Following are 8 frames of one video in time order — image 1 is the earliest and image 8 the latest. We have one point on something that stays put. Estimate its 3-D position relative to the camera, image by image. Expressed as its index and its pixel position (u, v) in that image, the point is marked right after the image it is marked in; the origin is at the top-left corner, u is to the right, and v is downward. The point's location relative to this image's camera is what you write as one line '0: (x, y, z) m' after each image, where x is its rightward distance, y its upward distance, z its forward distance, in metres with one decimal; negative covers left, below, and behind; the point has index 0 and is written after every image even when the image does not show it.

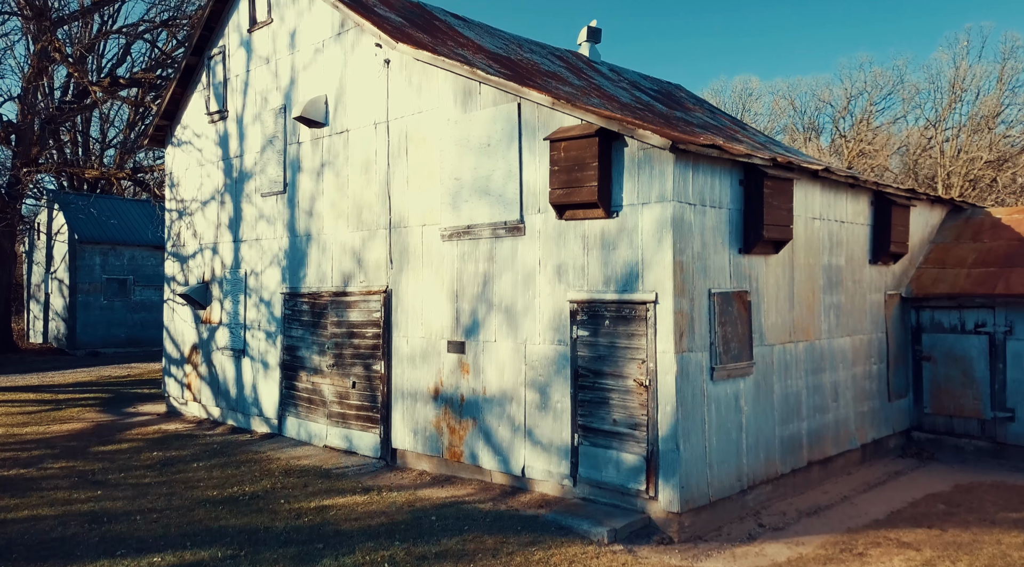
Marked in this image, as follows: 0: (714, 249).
0: (+1.7, +0.3, +7.3) m
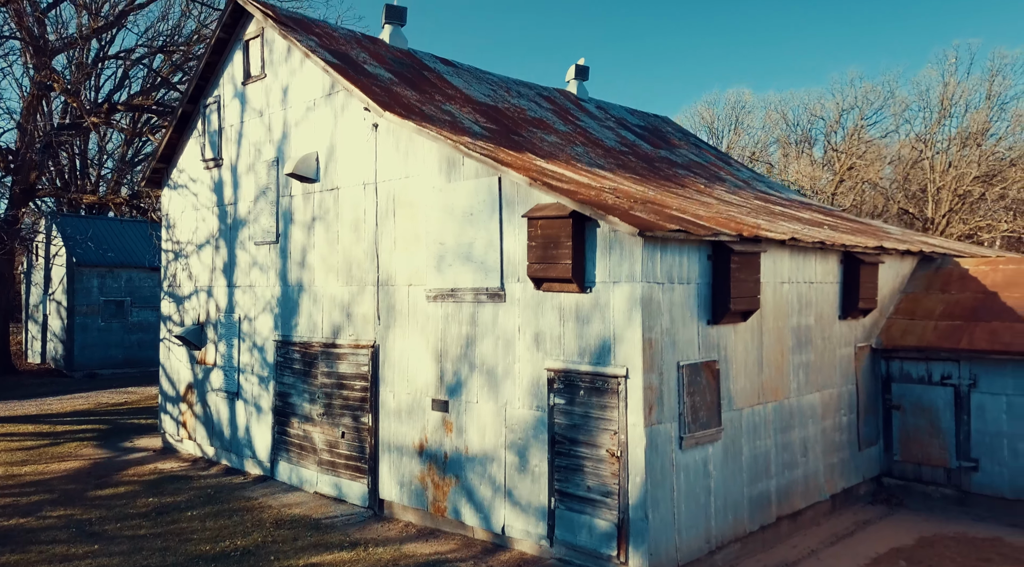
0: (+1.5, -0.3, +7.7) m
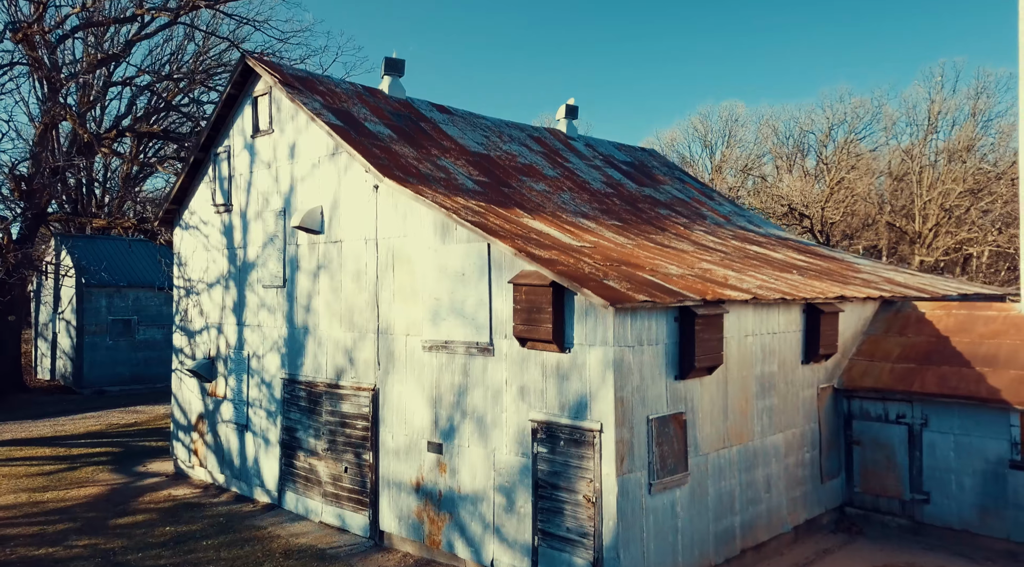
0: (+1.4, -1.0, +8.5) m
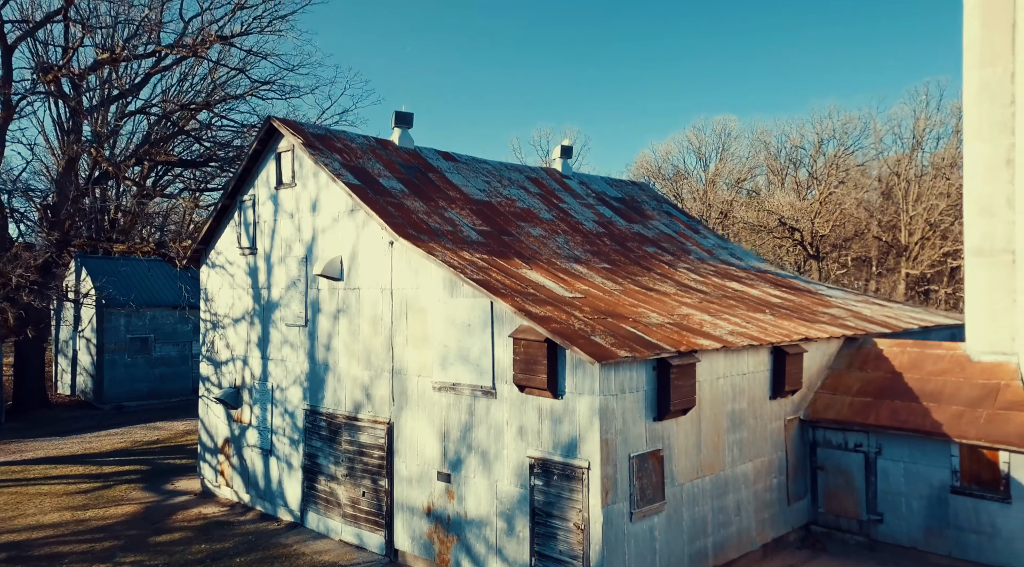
0: (+1.4, -1.6, +9.9) m
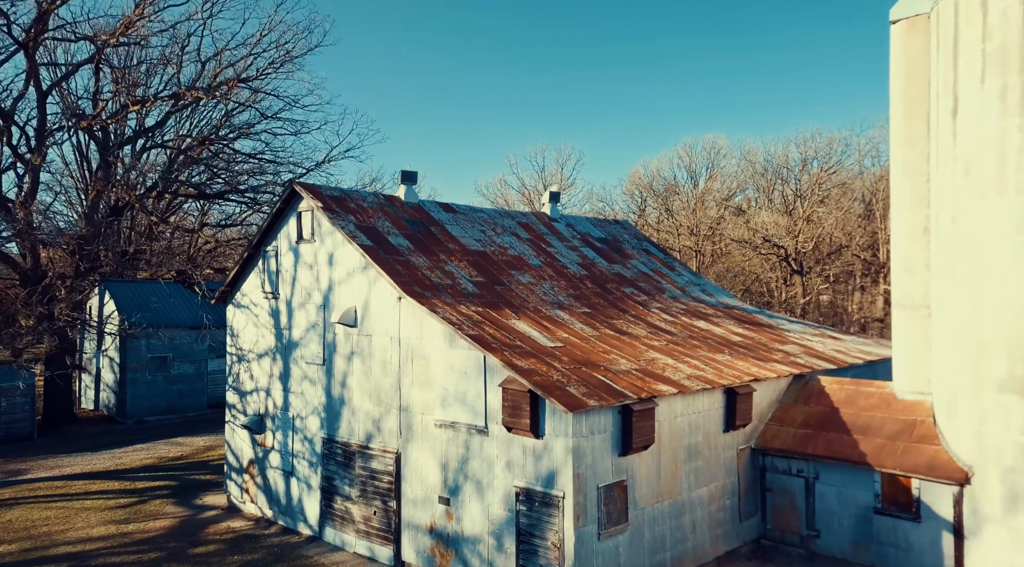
0: (+1.2, -2.4, +12.0) m
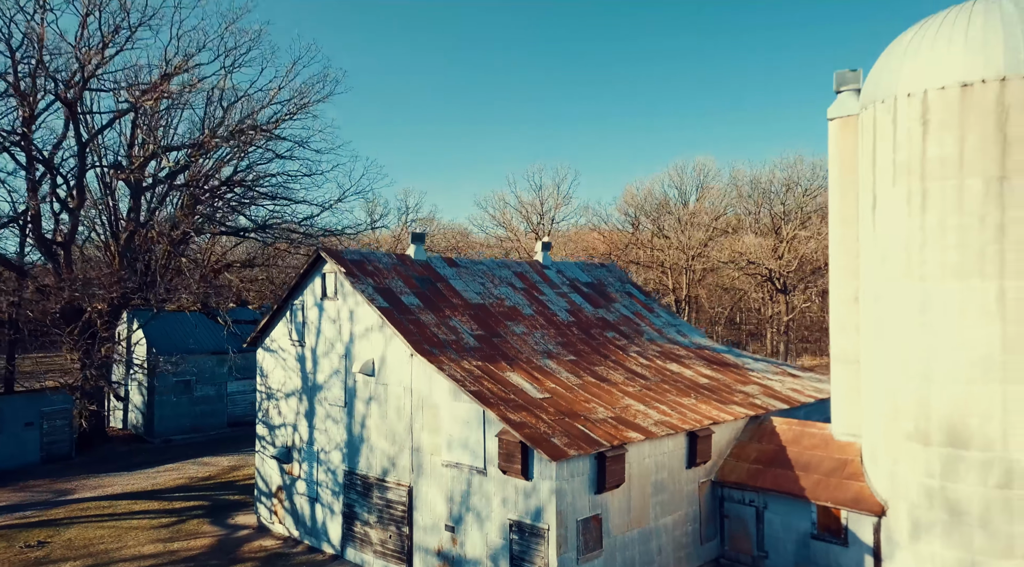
0: (+1.1, -3.6, +14.5) m
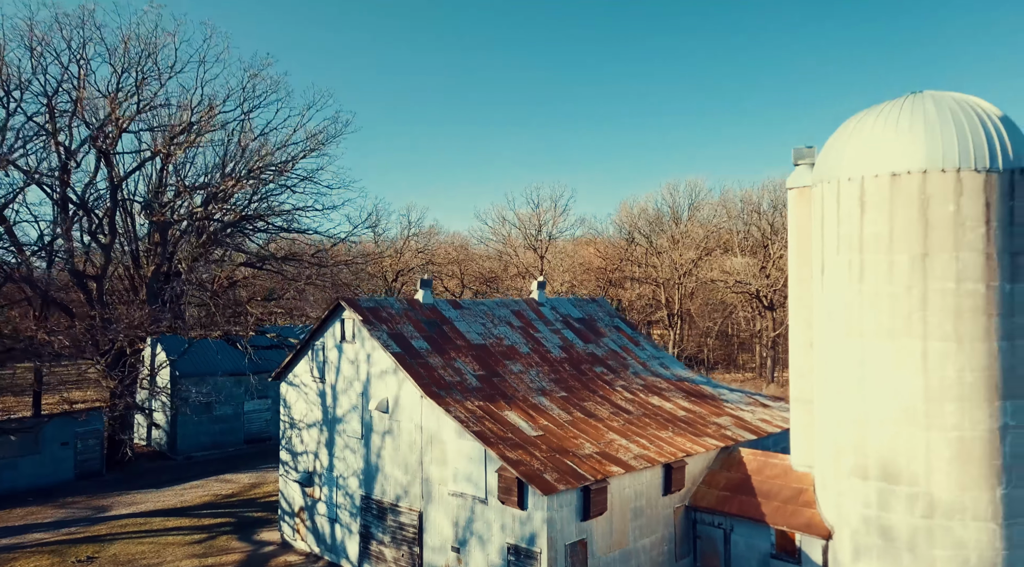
0: (+1.1, -4.7, +16.9) m
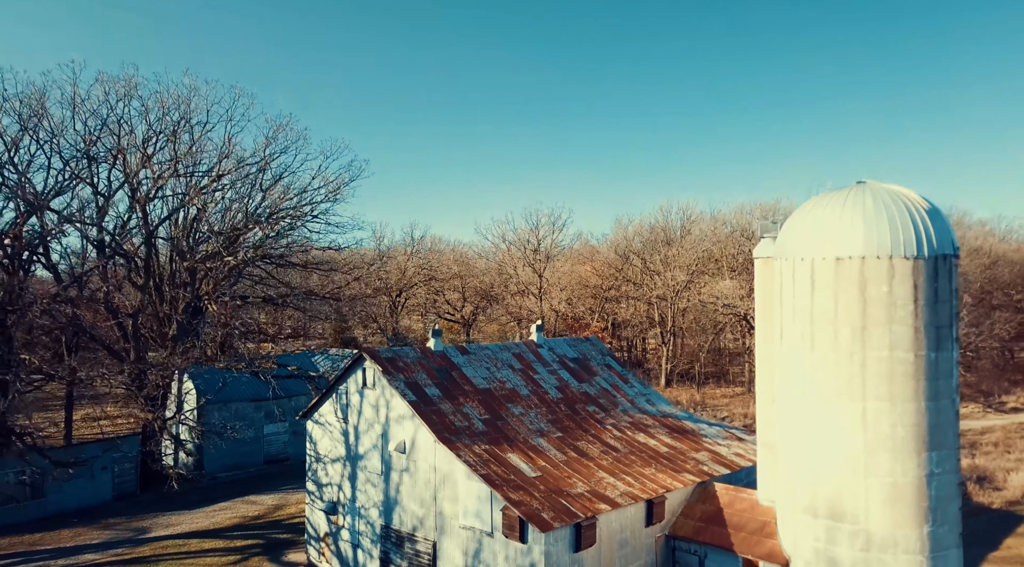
0: (+1.1, -6.2, +19.8) m
